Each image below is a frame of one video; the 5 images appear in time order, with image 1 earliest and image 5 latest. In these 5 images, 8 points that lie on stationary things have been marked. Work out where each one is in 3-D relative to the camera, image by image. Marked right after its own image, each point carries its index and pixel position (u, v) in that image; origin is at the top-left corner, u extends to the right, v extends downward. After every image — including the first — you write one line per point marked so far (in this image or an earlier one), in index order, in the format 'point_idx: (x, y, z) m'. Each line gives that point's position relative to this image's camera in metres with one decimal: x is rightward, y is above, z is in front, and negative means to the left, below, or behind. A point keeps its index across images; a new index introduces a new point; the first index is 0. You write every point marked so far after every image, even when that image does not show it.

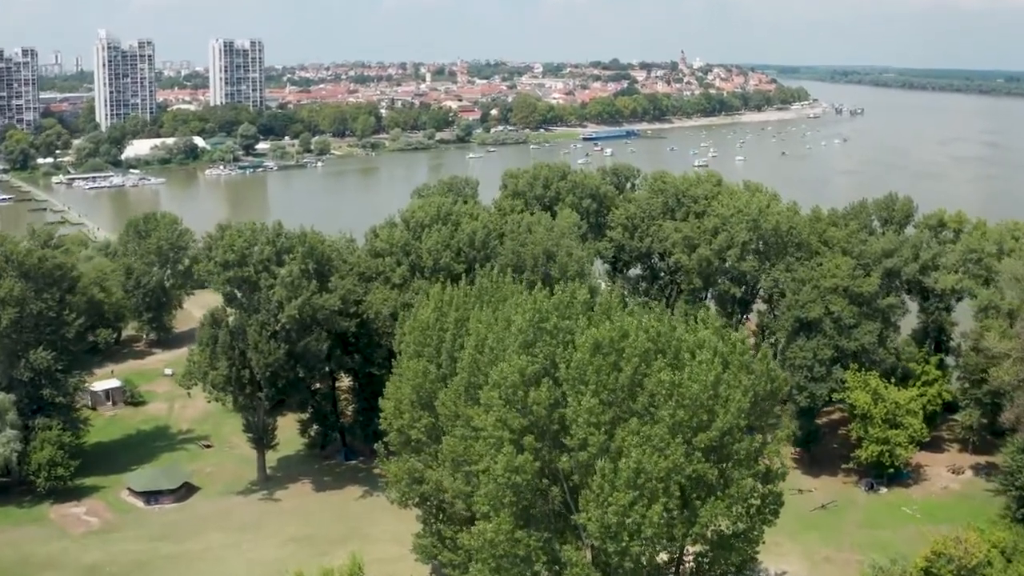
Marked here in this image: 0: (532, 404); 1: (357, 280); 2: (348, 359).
0: (+0.2, -0.9, +6.6) m
1: (-2.0, +0.1, +10.6) m
2: (-2.2, -1.0, +11.1) m
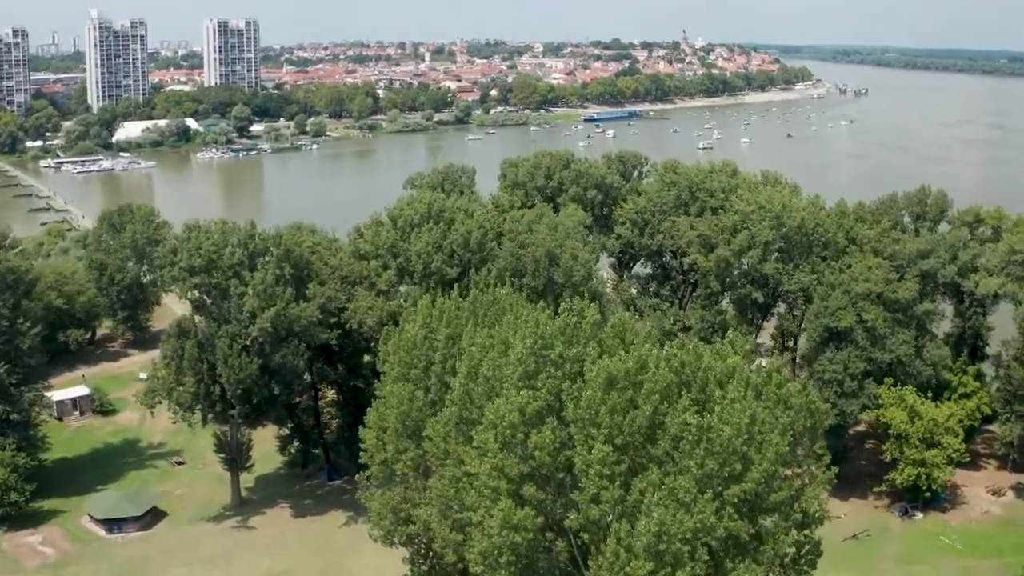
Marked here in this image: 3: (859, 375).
0: (+0.1, -1.1, +5.6) m
1: (-2.0, 0.0, +9.6) m
2: (-2.2, -1.0, +10.1) m
3: (+4.1, -1.0, +9.8) m
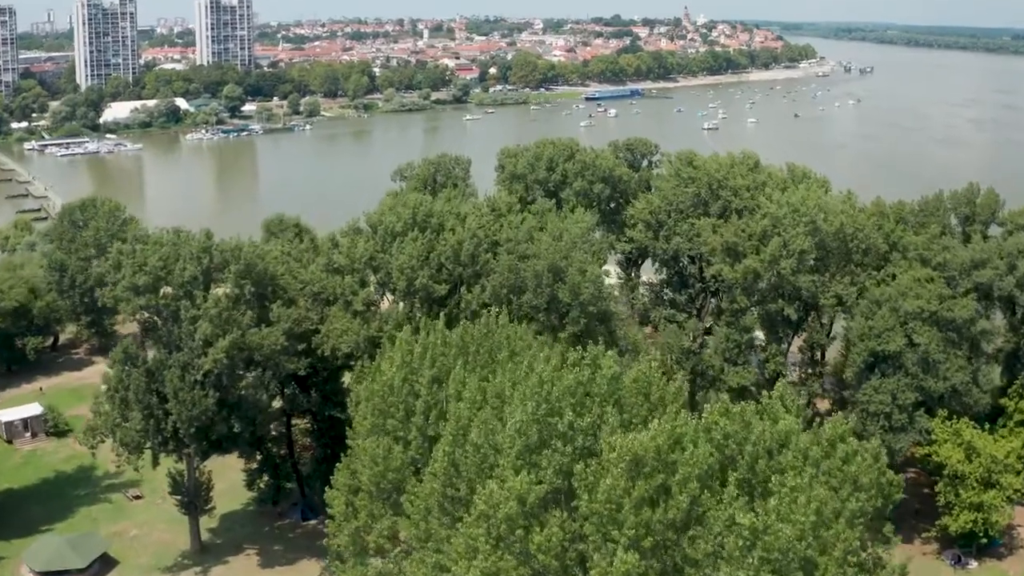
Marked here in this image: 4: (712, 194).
0: (+0.1, -1.4, +4.4) m
1: (-2.0, -0.2, +8.3) m
2: (-2.2, -1.2, +8.8) m
3: (+4.1, -1.2, +8.5) m
4: (+2.6, +1.2, +10.6) m
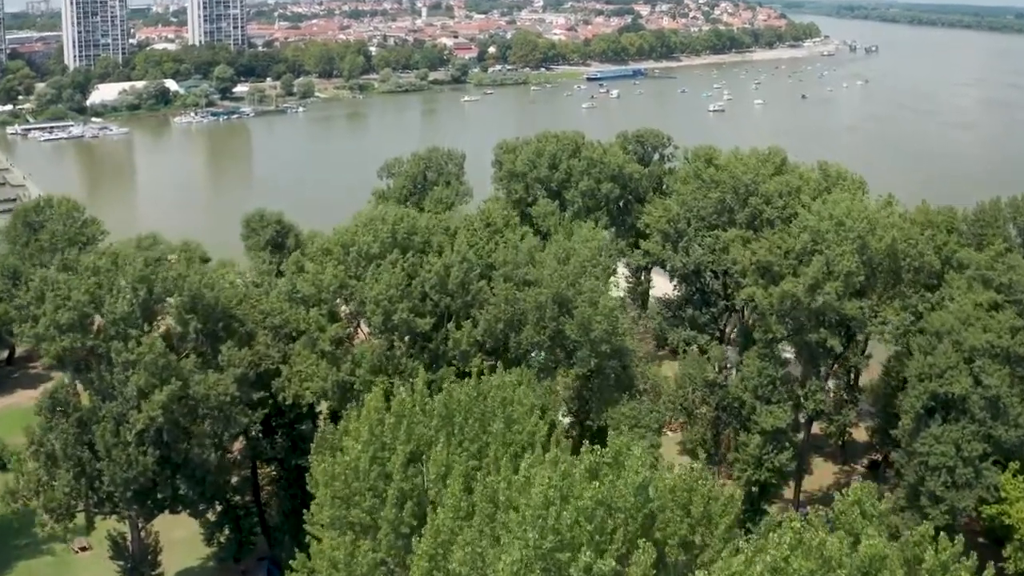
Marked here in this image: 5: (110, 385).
0: (+0.1, -1.8, +3.1) m
1: (-2.1, -0.4, +7.0) m
2: (-2.2, -1.5, +7.6) m
3: (+4.1, -1.5, +7.3) m
4: (+2.5, +1.0, +9.3) m
5: (-3.2, -0.8, +6.5) m
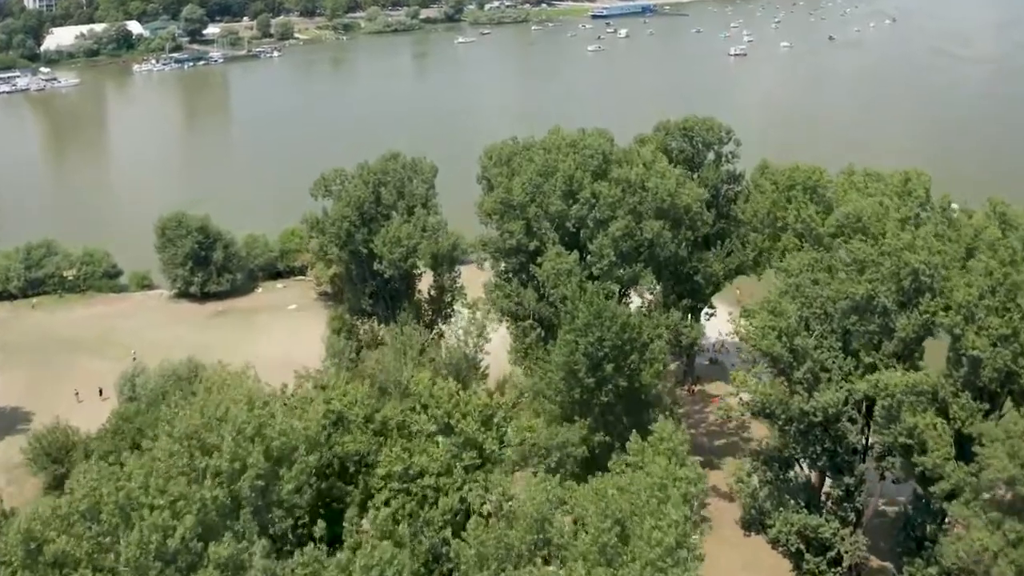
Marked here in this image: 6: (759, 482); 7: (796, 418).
0: (+0.1, -3.3, -0.6) m
1: (-2.1, -1.7, +3.1) m
2: (-2.3, -2.7, +3.8) m
3: (+4.0, -2.7, +3.4) m
4: (+2.5, -0.1, +5.3) m
5: (-3.2, -2.0, +2.7) m
6: (+1.7, -1.4, +5.7) m
7: (+1.9, -0.9, +5.4) m
